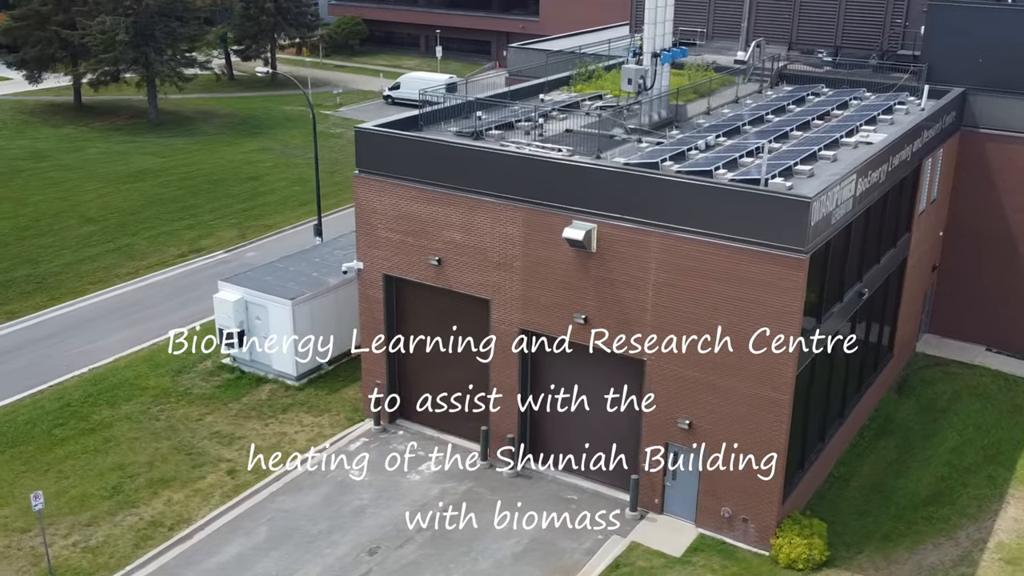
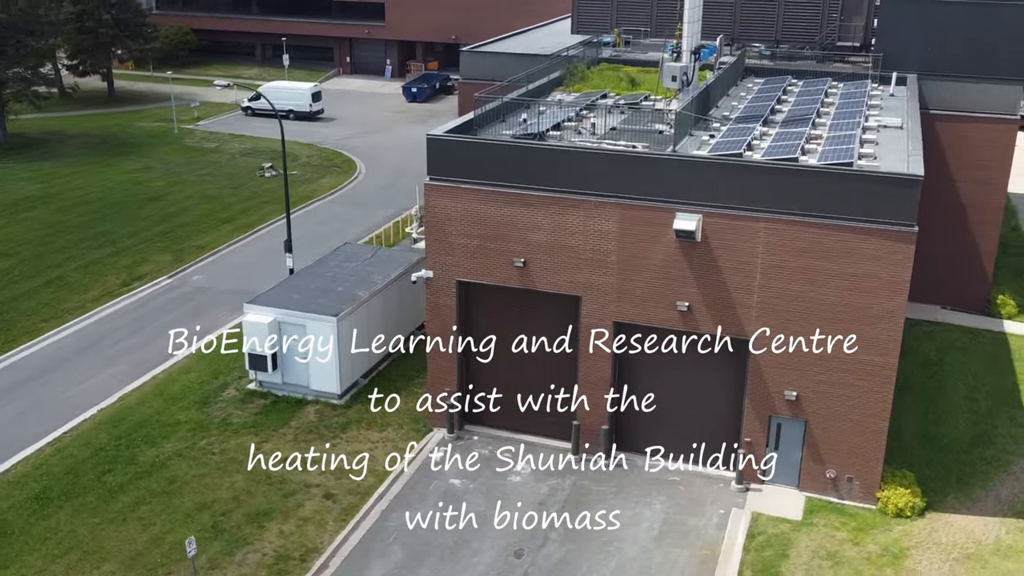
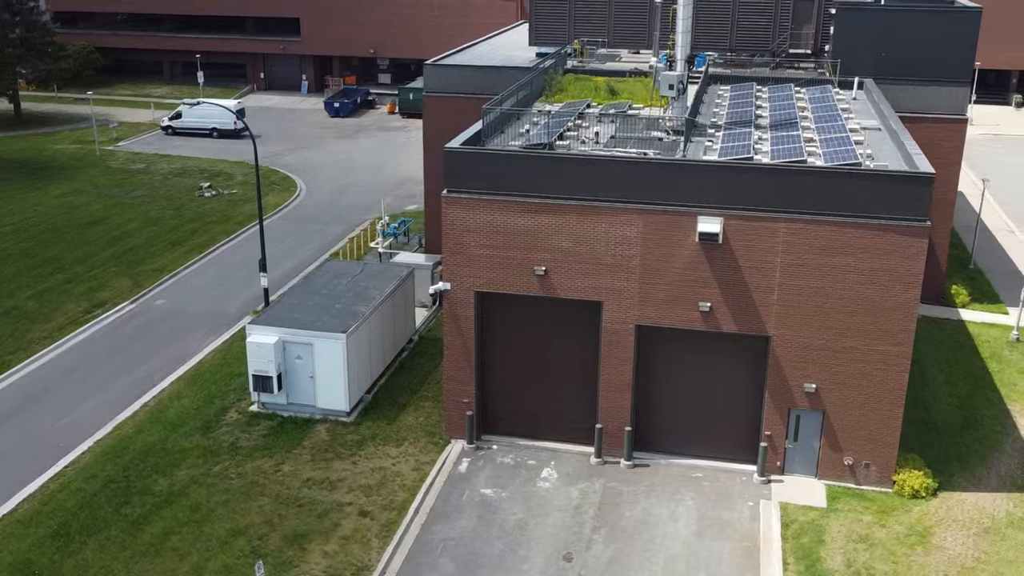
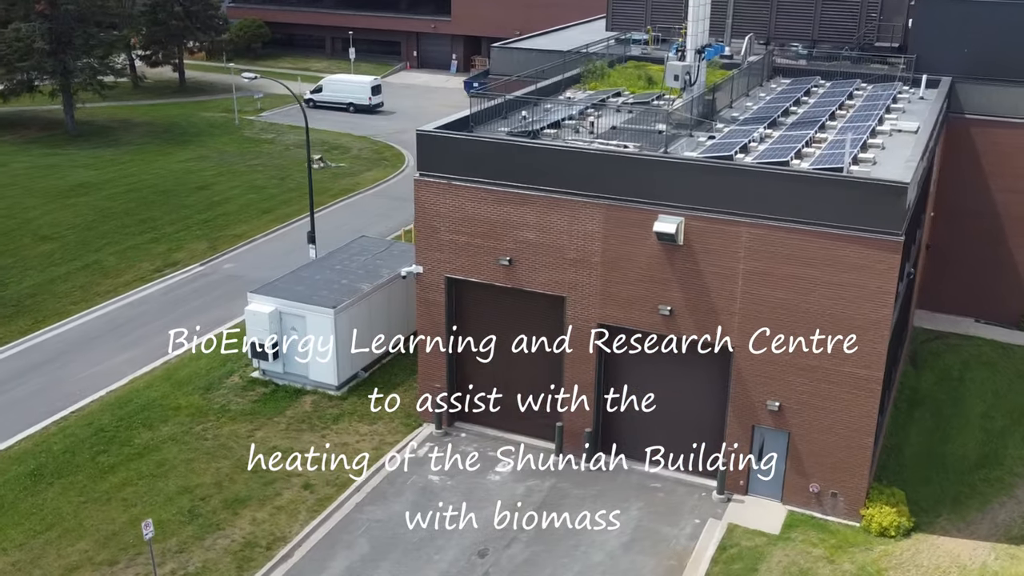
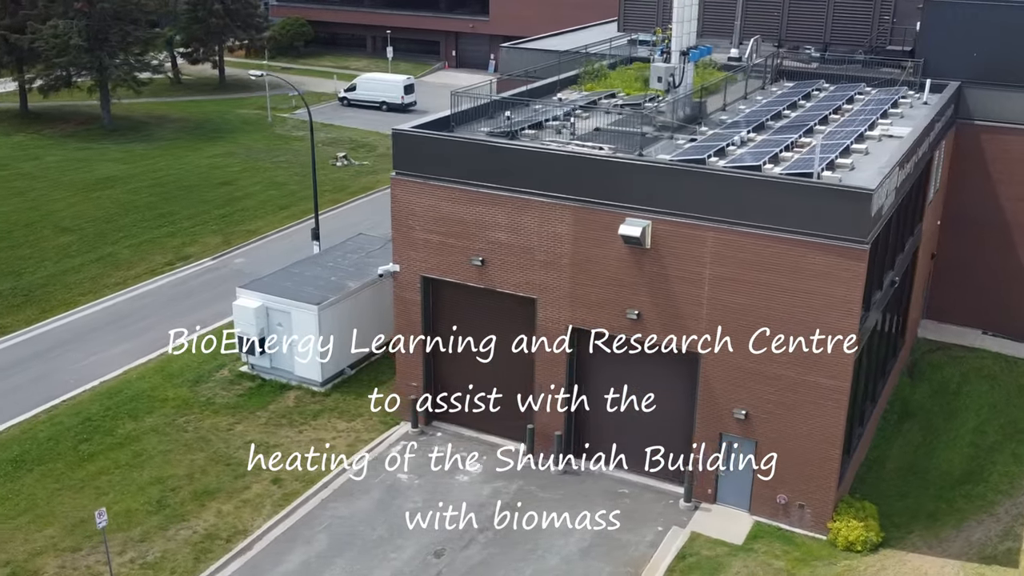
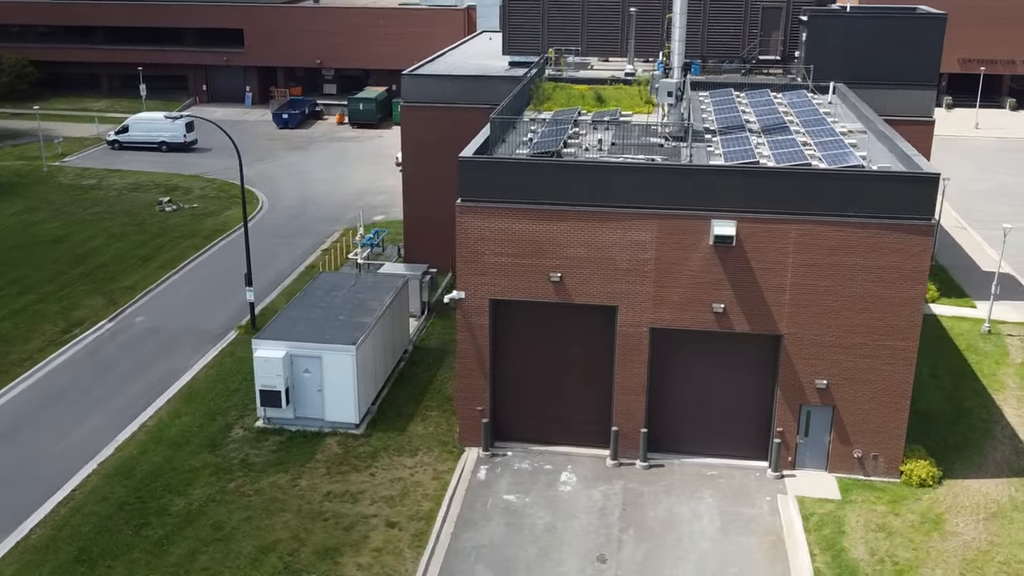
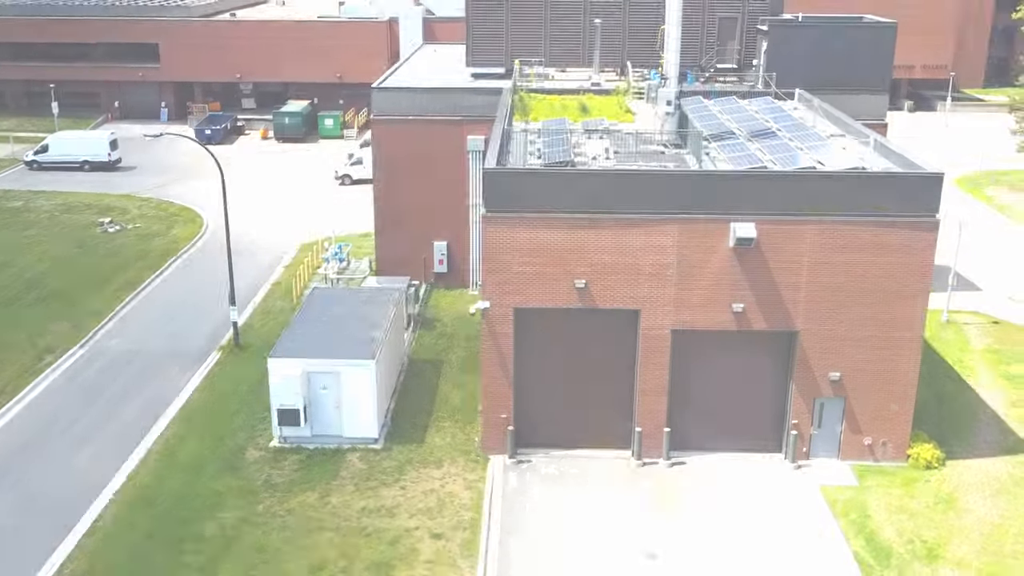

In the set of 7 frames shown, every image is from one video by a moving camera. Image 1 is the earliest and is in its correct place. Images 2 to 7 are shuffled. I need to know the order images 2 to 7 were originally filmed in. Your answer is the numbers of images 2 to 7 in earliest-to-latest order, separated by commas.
5, 4, 2, 3, 6, 7
